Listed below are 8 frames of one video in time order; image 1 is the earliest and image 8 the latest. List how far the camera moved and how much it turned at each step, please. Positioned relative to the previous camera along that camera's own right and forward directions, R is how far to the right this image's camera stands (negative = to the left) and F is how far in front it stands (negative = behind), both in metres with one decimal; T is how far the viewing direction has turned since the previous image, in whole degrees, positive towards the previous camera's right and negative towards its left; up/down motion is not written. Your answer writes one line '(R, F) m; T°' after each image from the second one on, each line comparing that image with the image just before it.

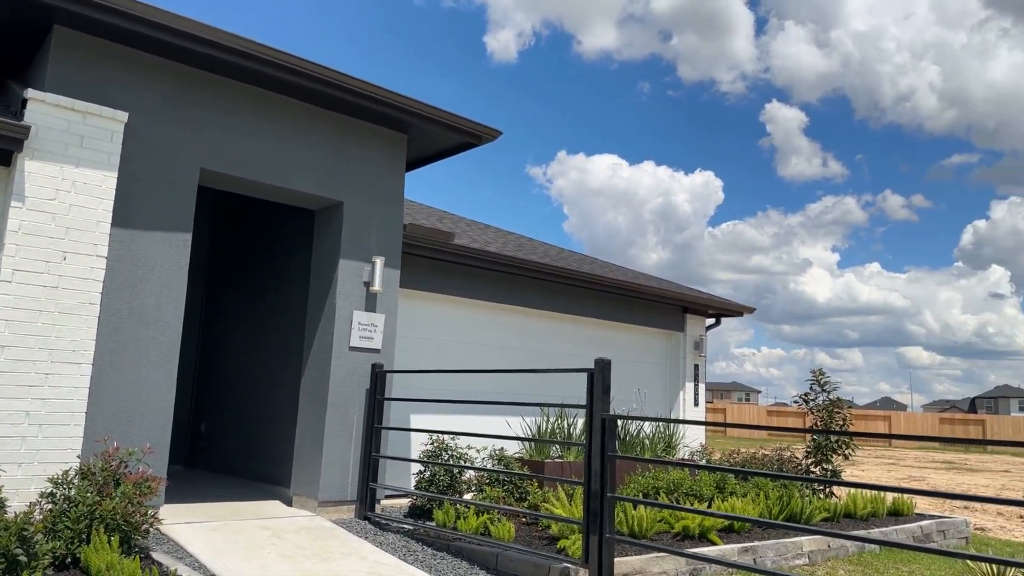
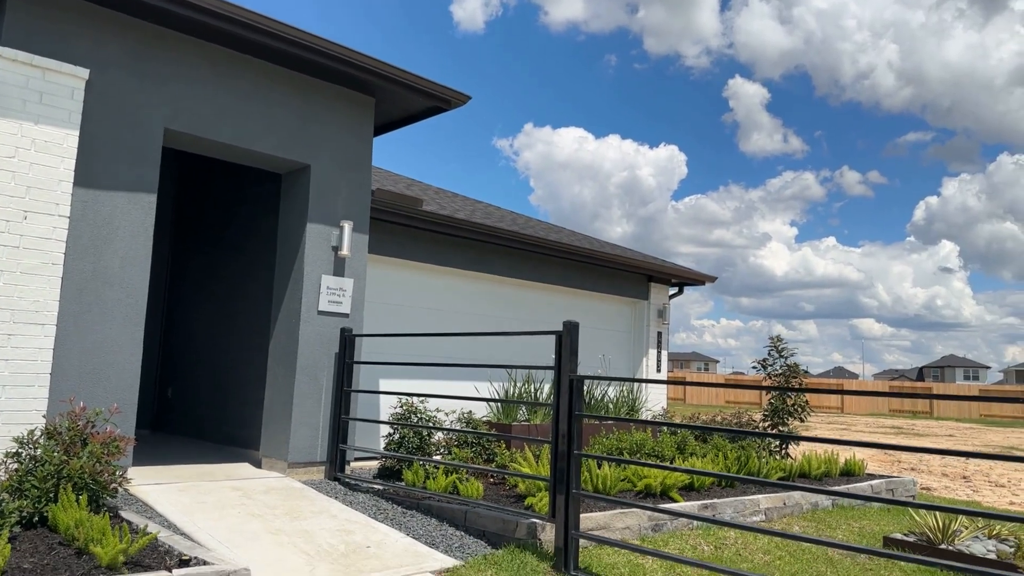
(0.0, -0.1) m; +3°
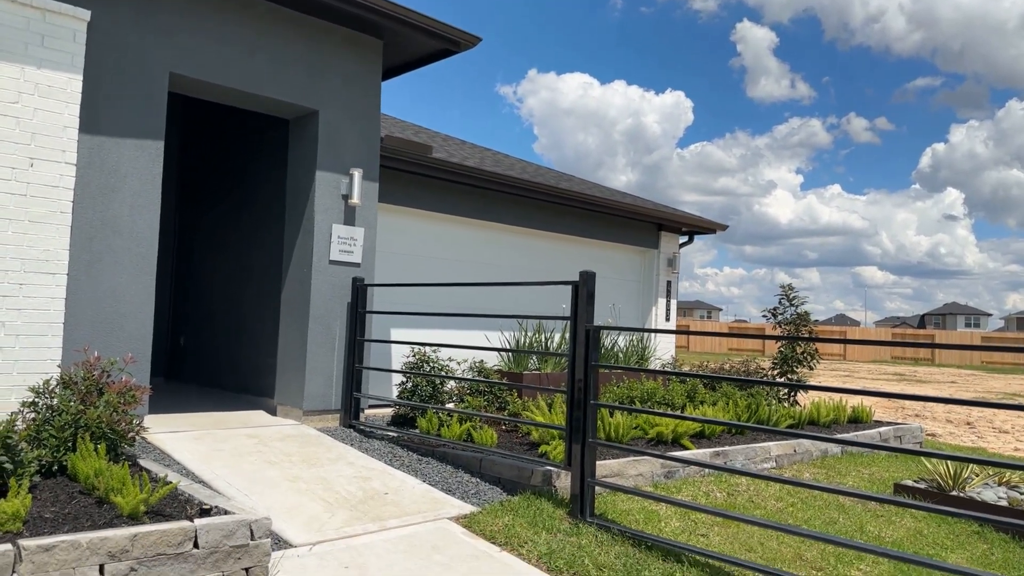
(-0.1, +0.1) m; 0°
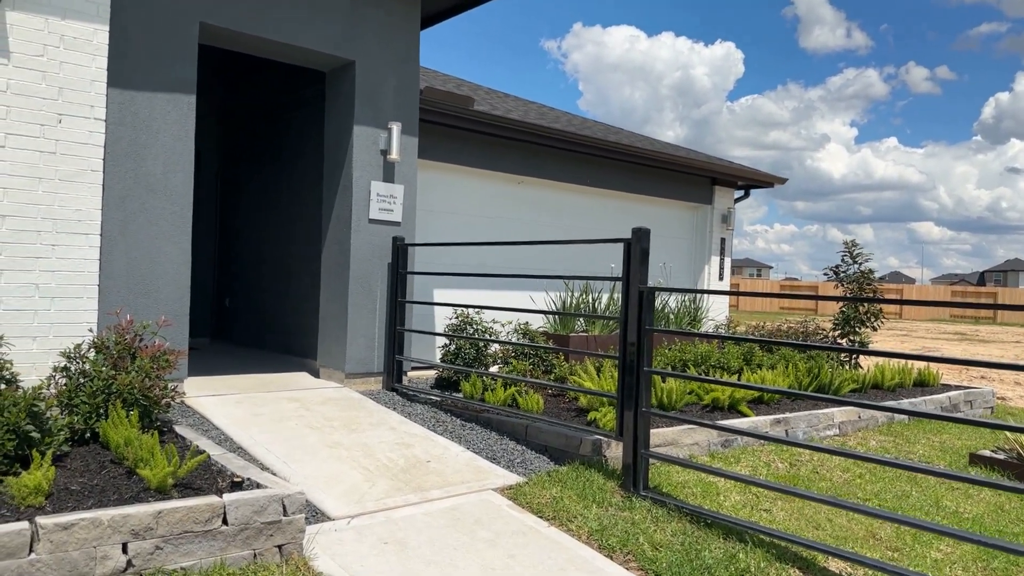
(0.0, +0.3) m; -3°
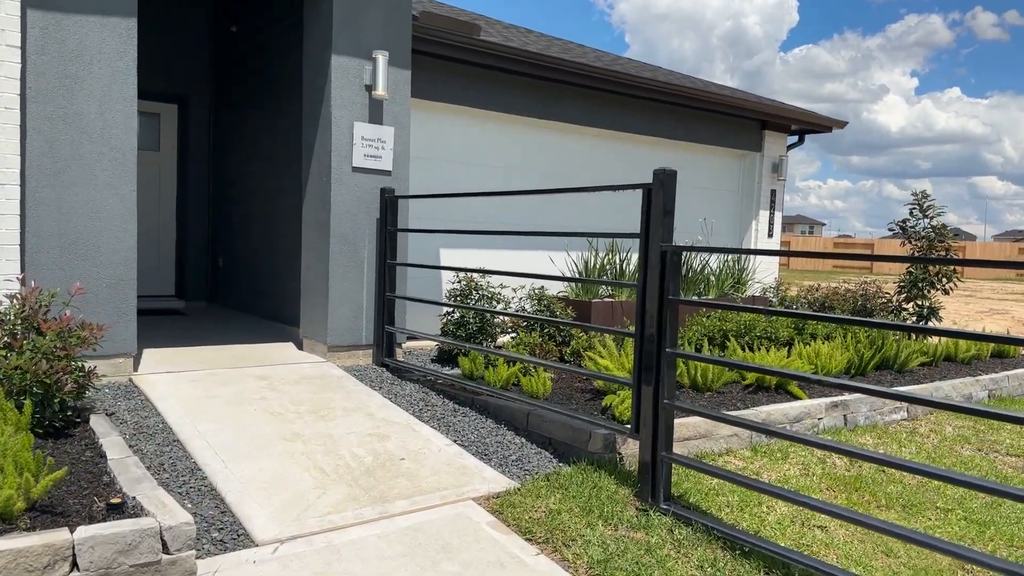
(+0.3, +0.9) m; -3°
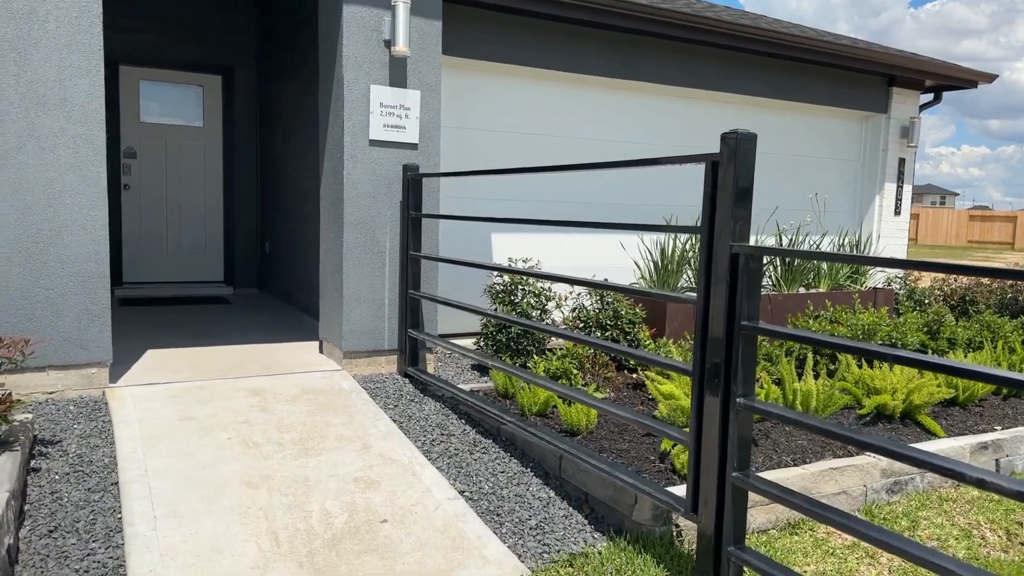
(+0.3, +1.0) m; -8°
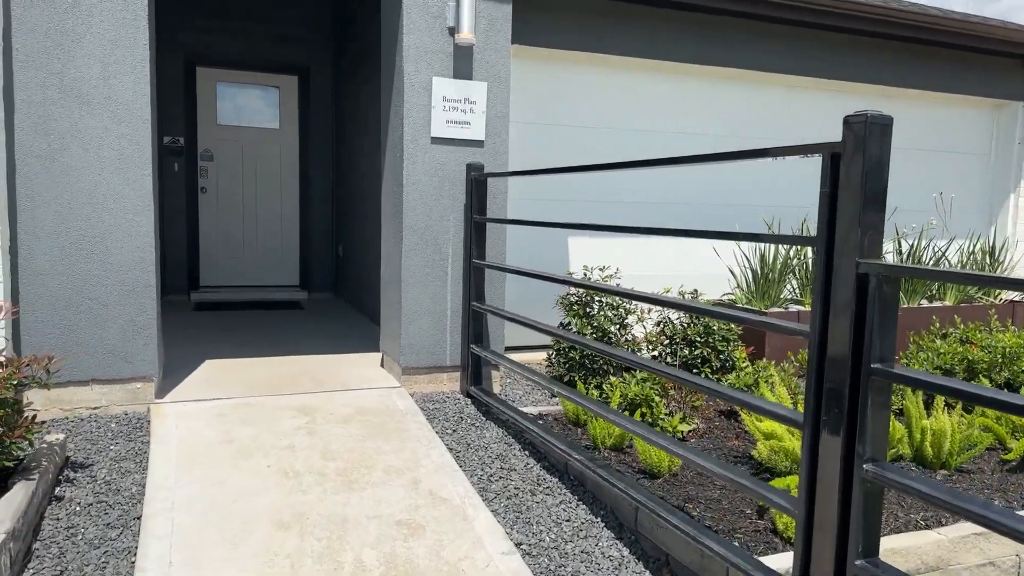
(+0.1, +0.4) m; -7°
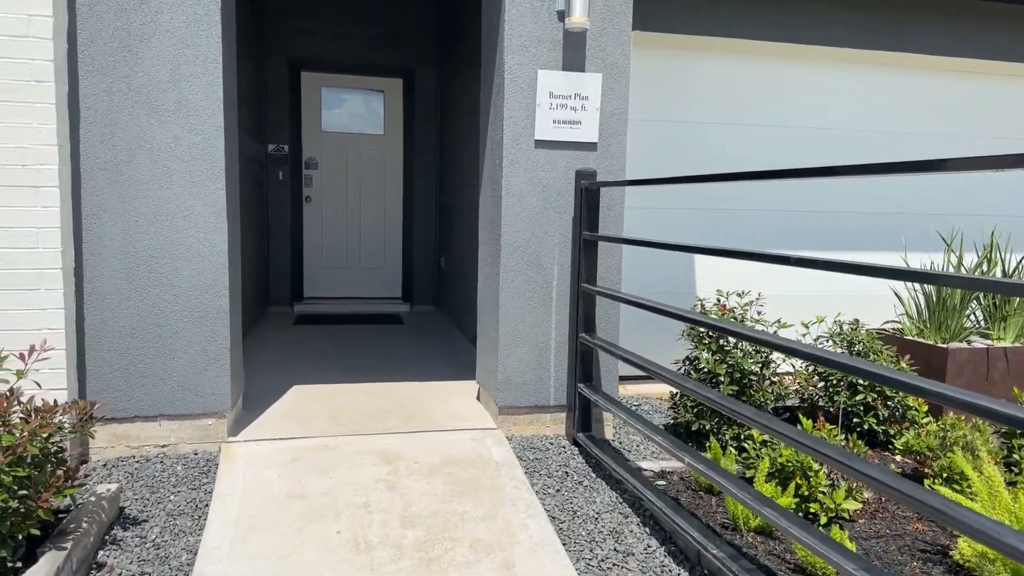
(0.0, +0.6) m; -9°
